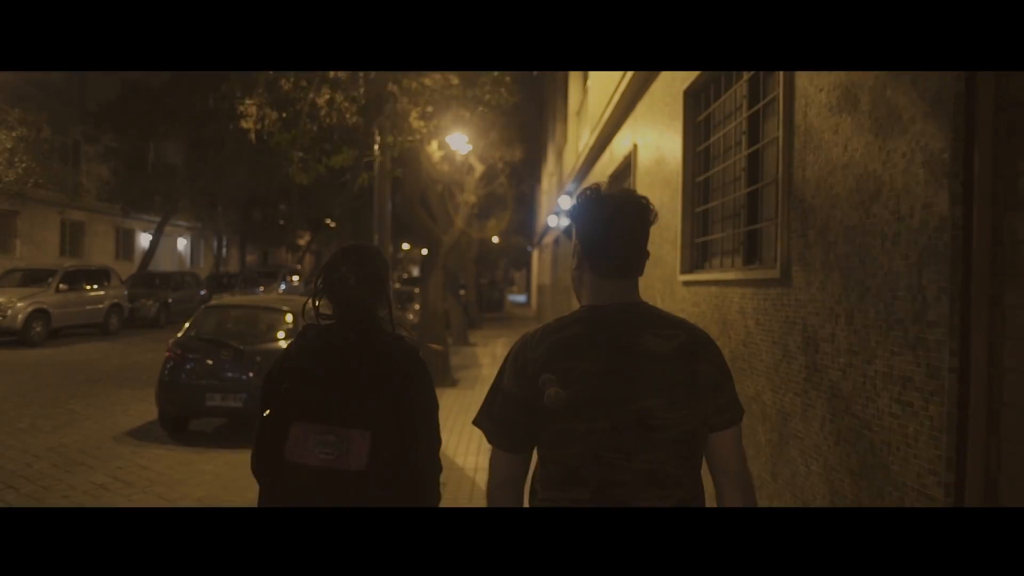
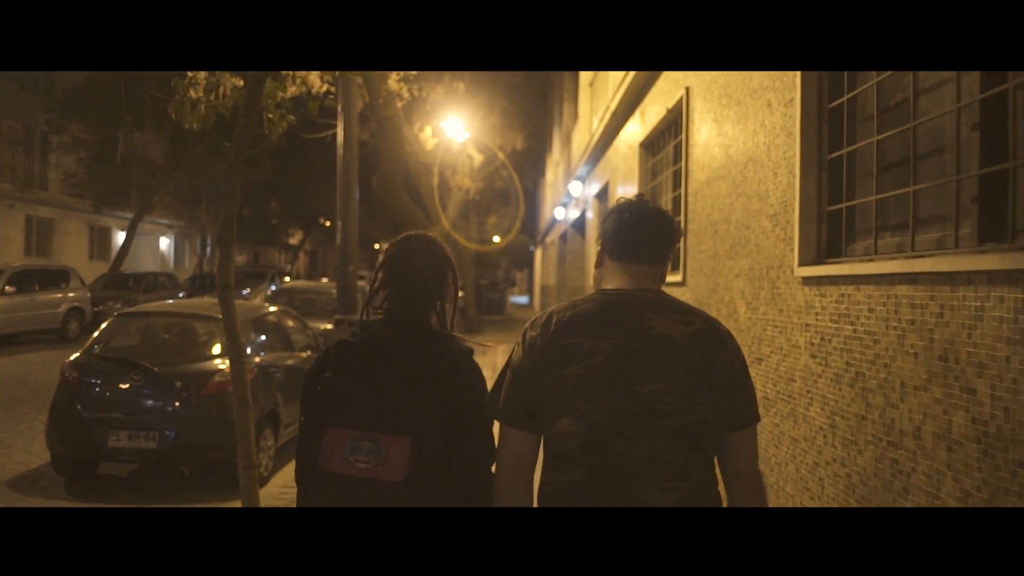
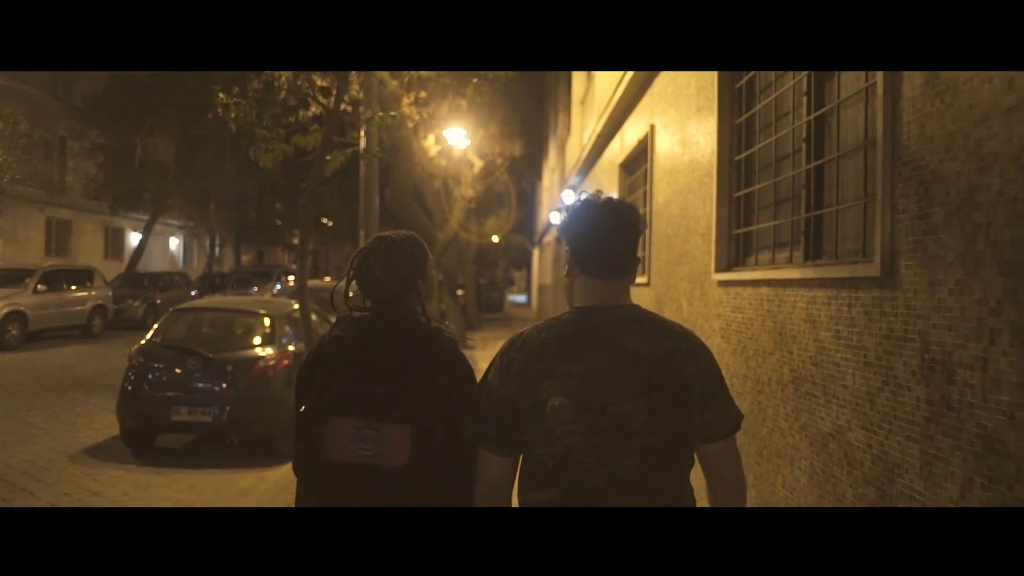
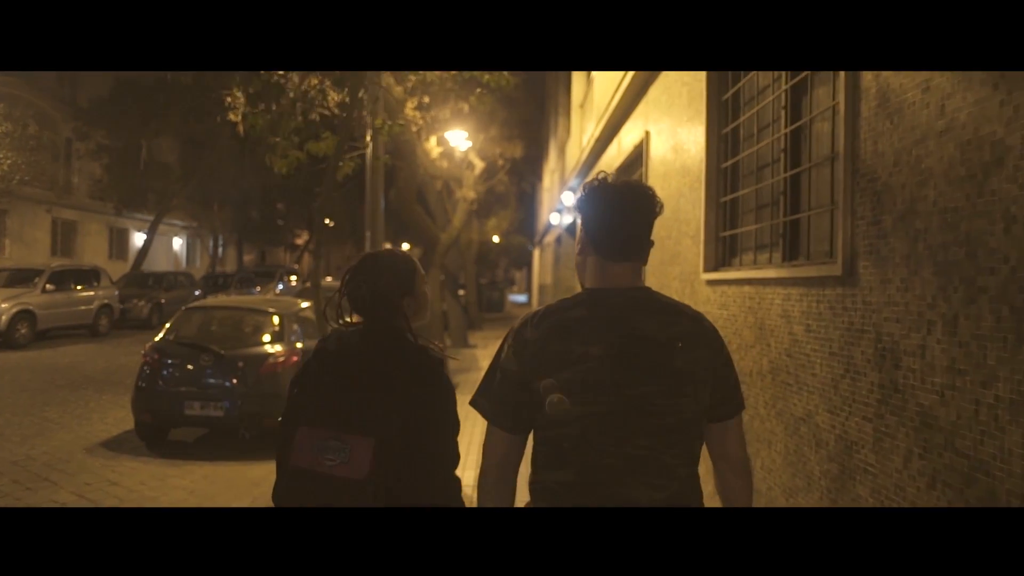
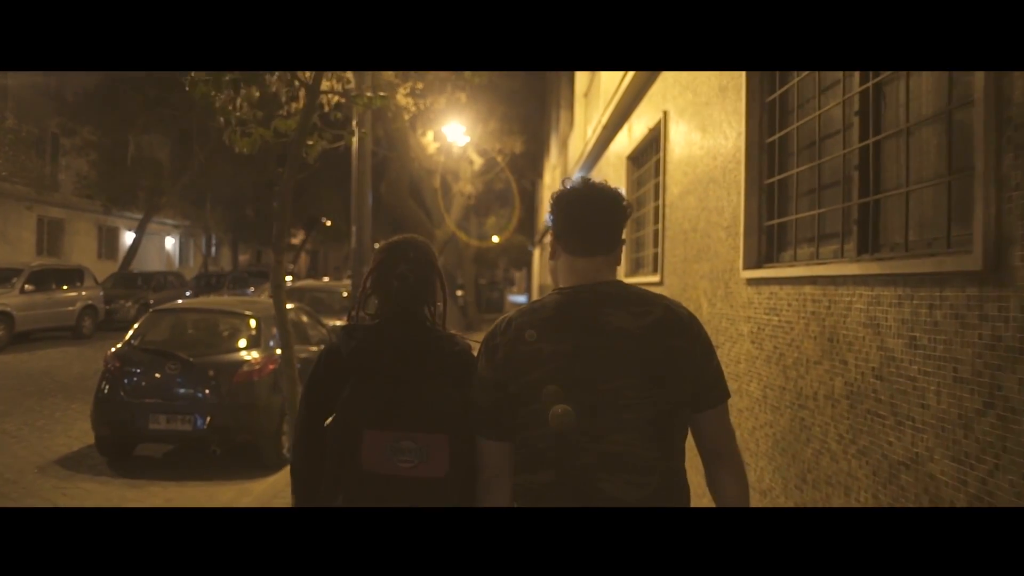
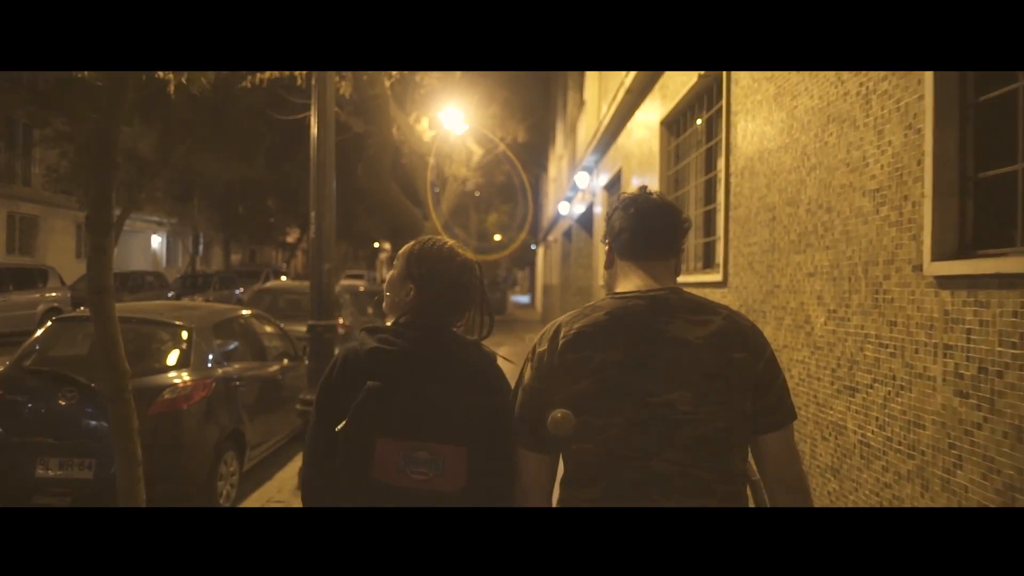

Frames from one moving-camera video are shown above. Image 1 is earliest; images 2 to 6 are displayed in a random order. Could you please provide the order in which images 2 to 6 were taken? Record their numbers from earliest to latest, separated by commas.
4, 3, 5, 2, 6
